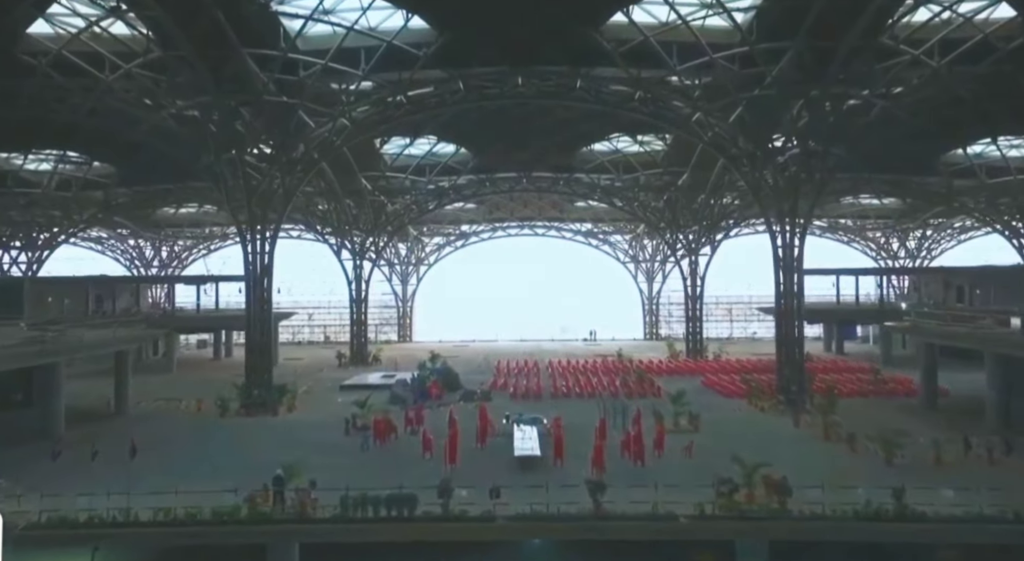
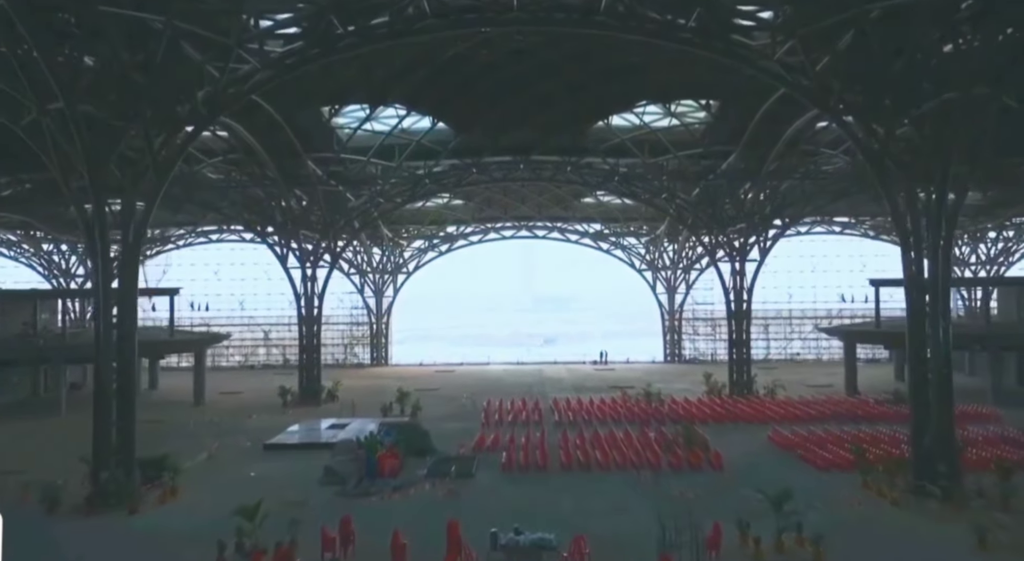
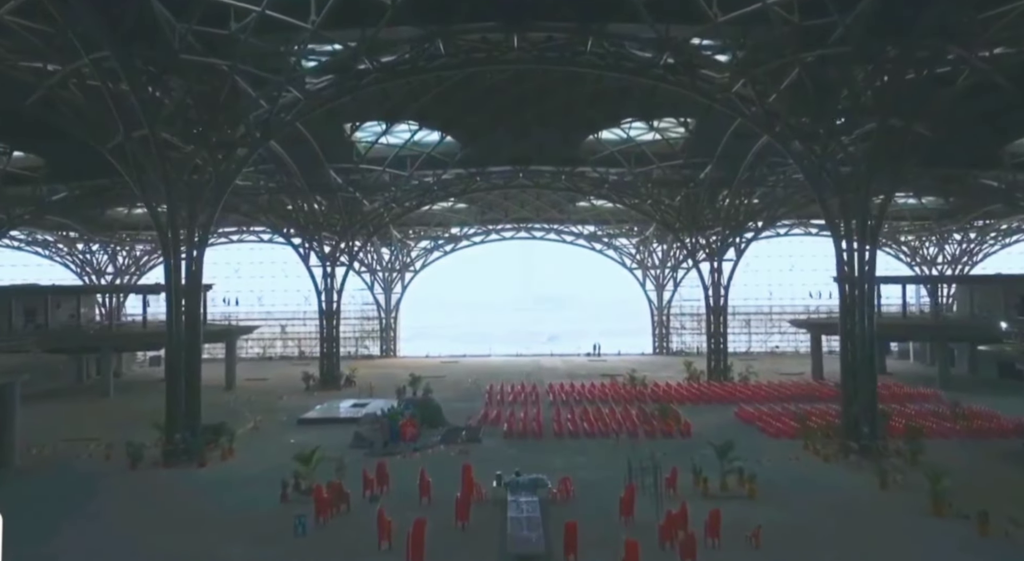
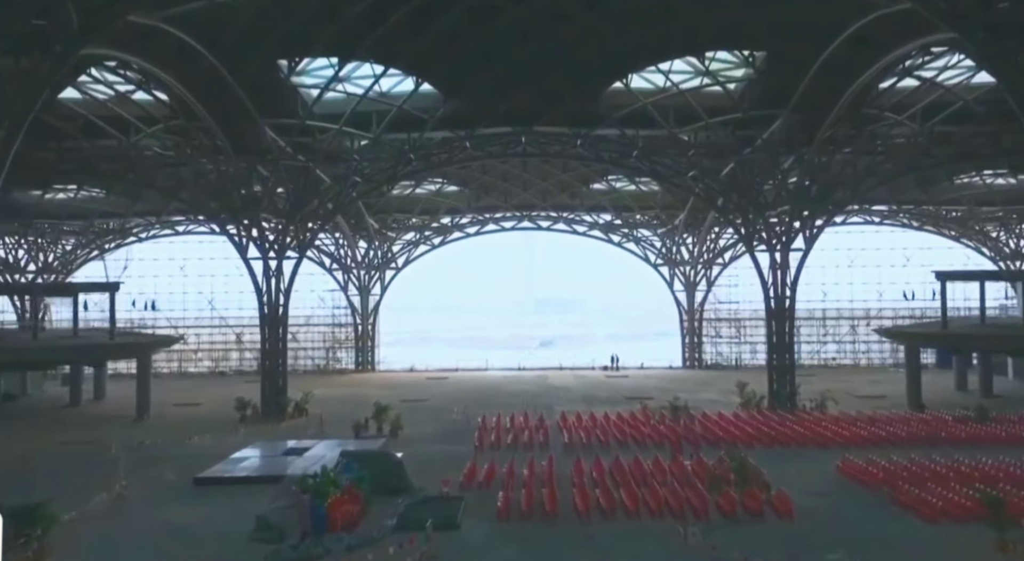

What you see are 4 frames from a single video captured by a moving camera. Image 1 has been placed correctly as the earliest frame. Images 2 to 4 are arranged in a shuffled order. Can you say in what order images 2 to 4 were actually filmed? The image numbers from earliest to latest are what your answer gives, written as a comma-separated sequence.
3, 2, 4
